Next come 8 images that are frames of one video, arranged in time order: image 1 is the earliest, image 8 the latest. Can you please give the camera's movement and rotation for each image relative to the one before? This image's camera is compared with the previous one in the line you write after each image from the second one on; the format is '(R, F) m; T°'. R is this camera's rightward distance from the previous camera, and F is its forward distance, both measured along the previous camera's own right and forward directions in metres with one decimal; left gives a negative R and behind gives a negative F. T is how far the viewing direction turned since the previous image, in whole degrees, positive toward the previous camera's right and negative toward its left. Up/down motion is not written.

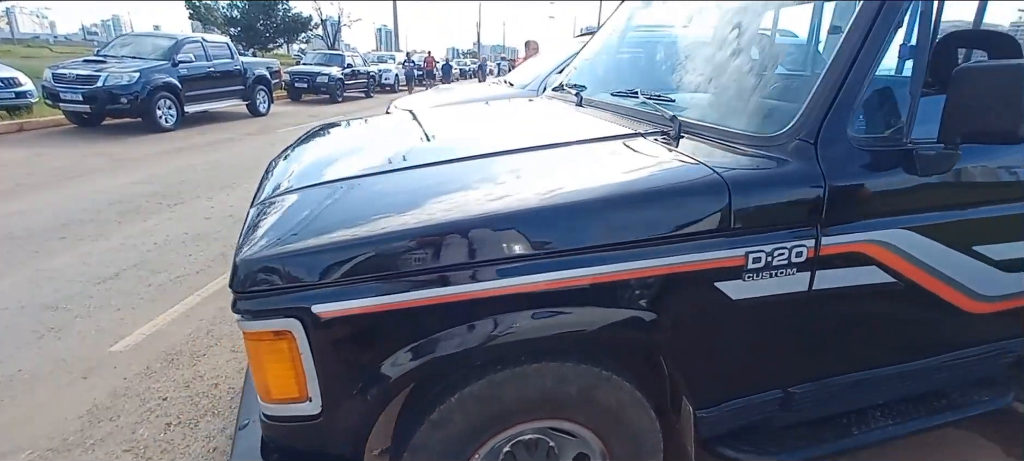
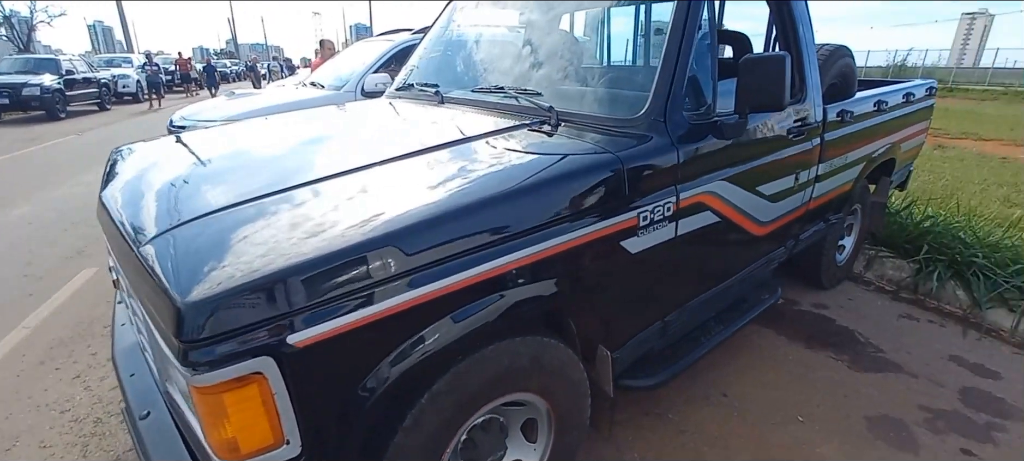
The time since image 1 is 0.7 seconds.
(-0.6, 0.0) m; +26°
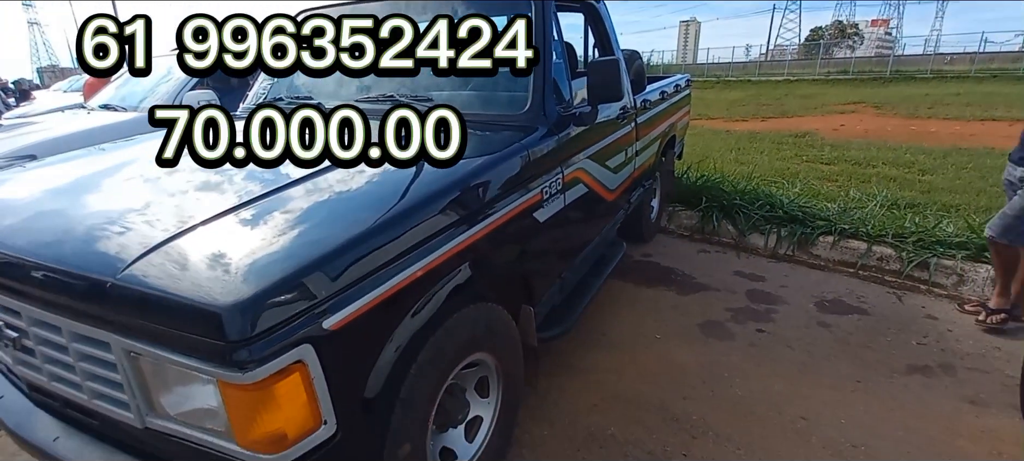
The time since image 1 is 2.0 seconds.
(-0.6, -0.3) m; +21°
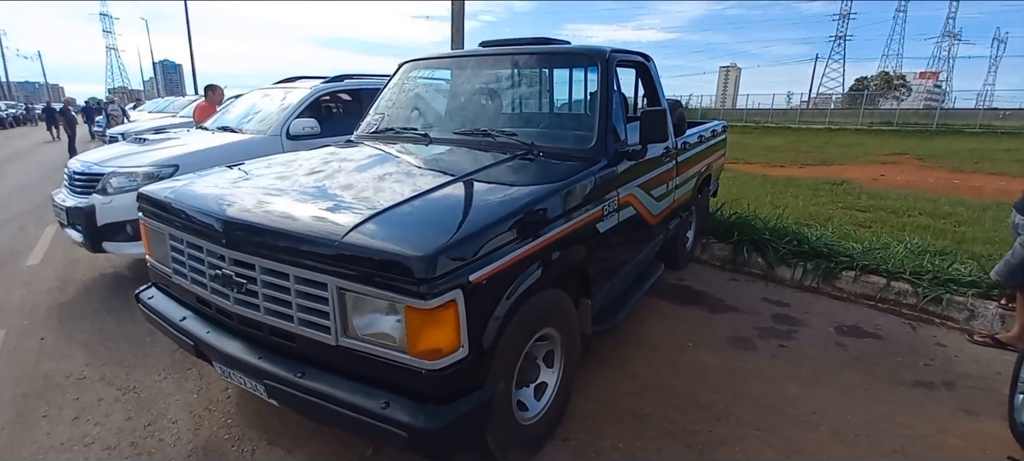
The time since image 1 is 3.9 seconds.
(-0.1, -0.6) m; -3°
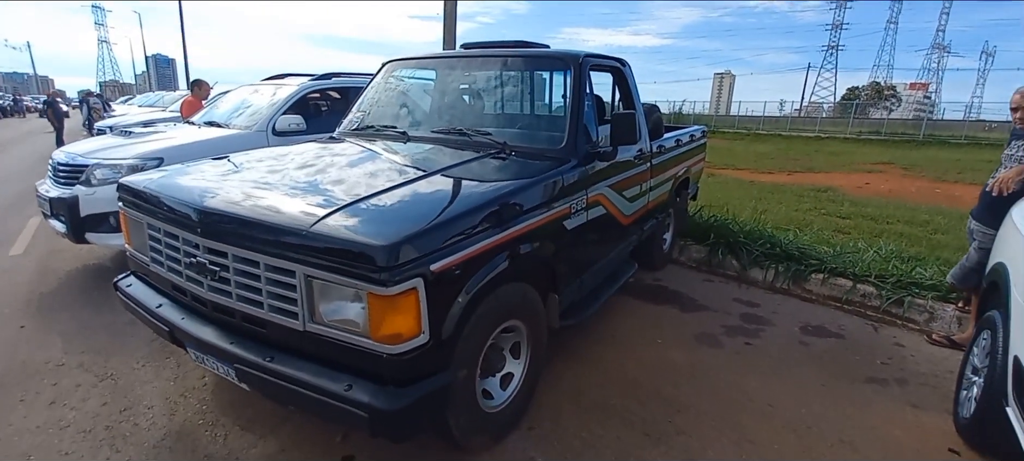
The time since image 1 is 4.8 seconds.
(+0.1, -0.1) m; +1°
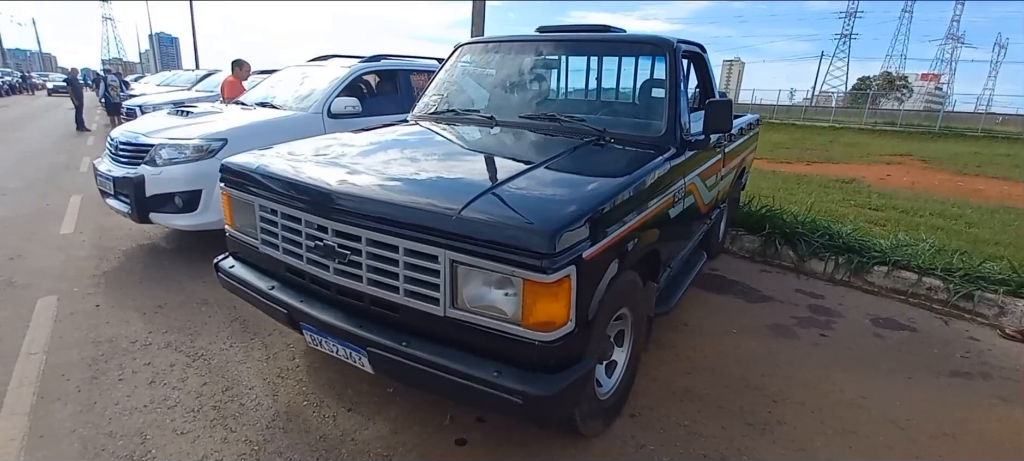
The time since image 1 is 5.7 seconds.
(-0.5, 0.0) m; 0°
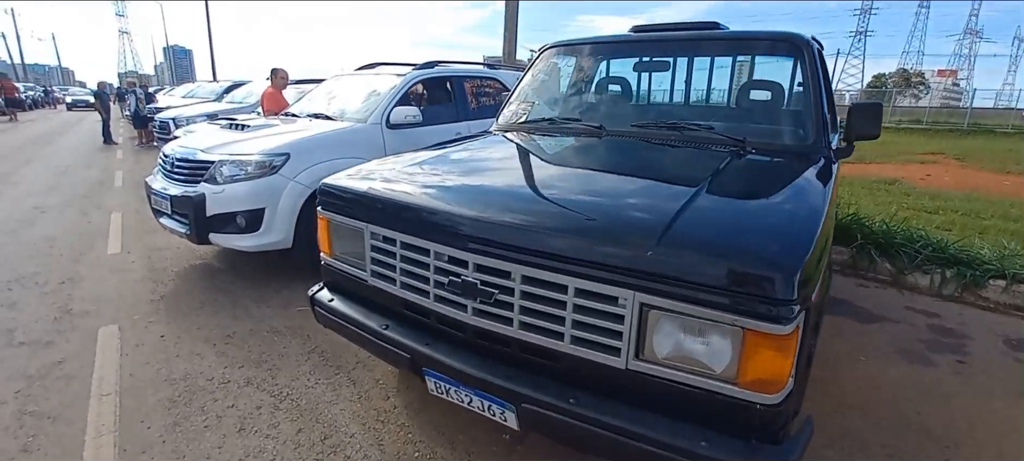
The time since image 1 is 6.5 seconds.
(-0.6, +0.3) m; -1°
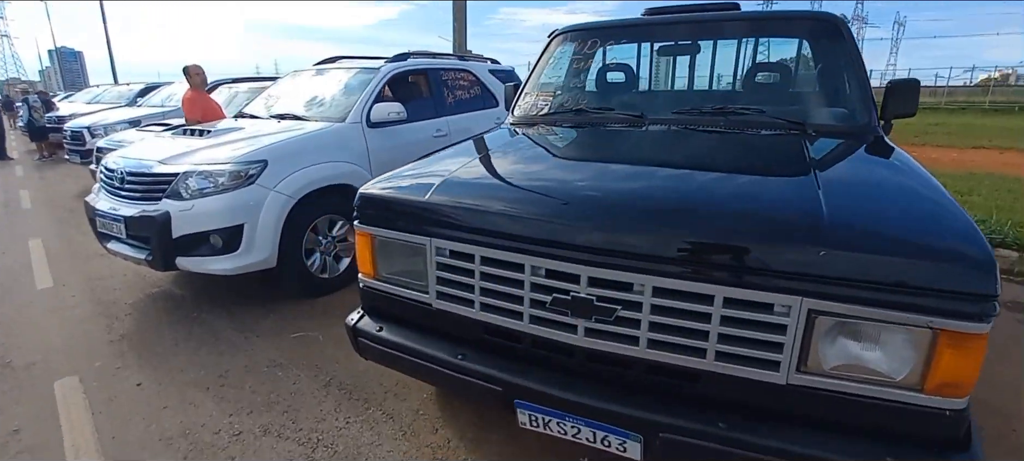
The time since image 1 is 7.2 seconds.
(-0.6, +0.3) m; +7°
